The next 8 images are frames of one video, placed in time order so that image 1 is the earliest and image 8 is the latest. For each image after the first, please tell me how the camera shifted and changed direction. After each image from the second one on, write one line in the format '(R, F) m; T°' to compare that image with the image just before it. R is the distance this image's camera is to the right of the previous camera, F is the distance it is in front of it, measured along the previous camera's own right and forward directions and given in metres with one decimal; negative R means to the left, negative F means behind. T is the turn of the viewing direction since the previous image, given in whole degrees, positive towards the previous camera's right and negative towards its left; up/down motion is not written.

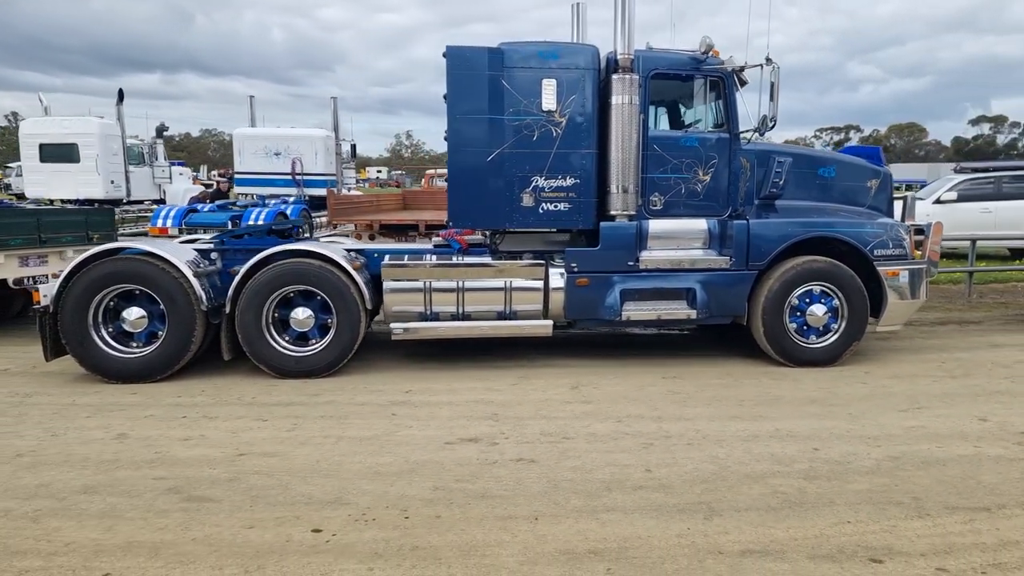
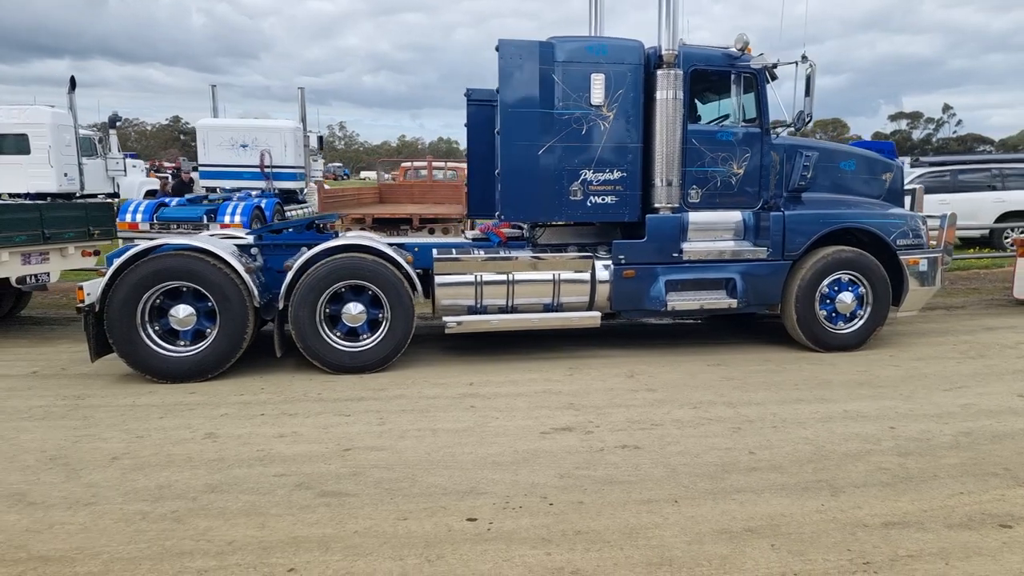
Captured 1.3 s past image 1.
(-1.0, 0.0) m; +4°
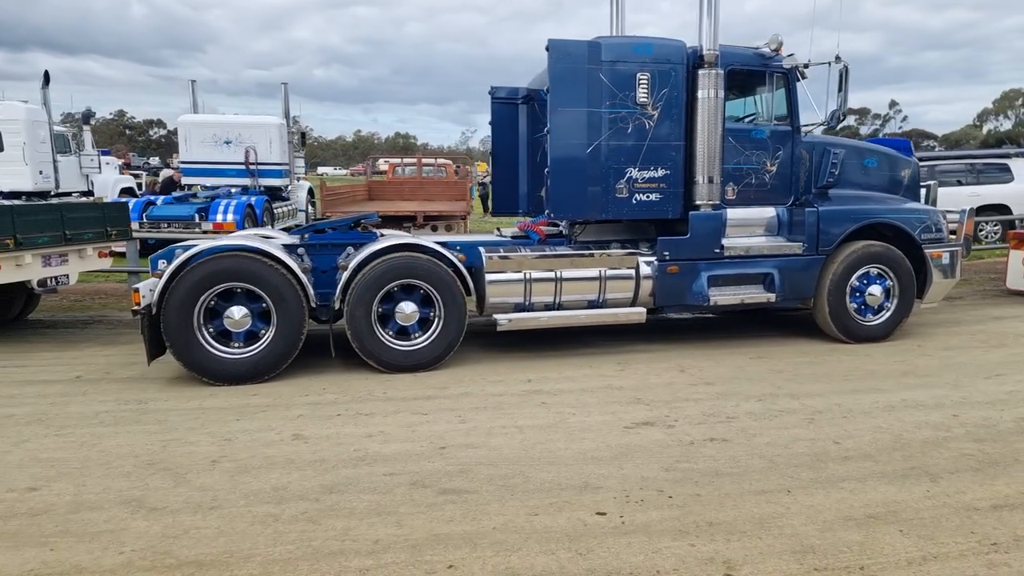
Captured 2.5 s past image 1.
(-0.8, 0.0) m; +3°
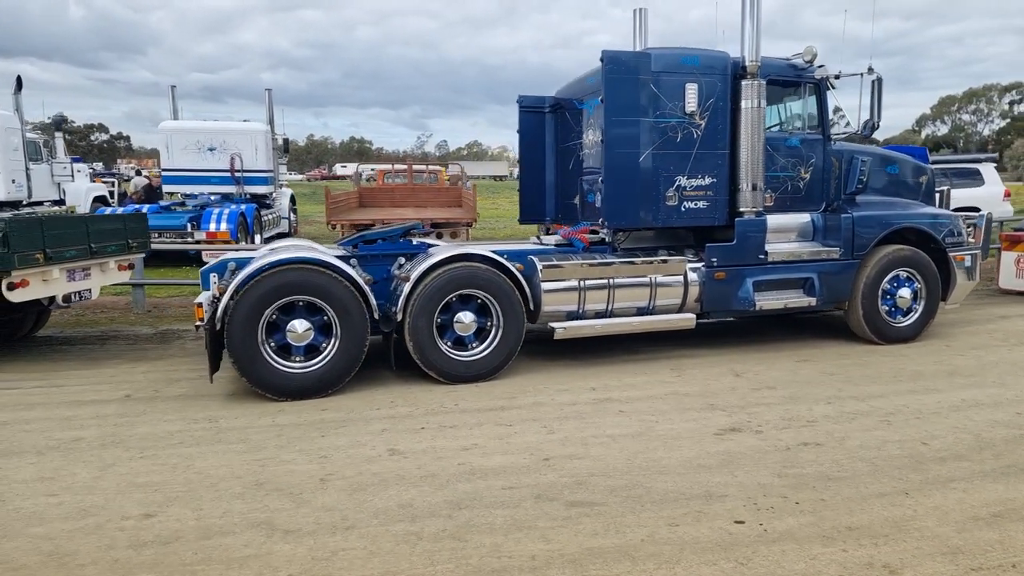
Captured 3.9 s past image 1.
(-0.9, 0.0) m; +3°
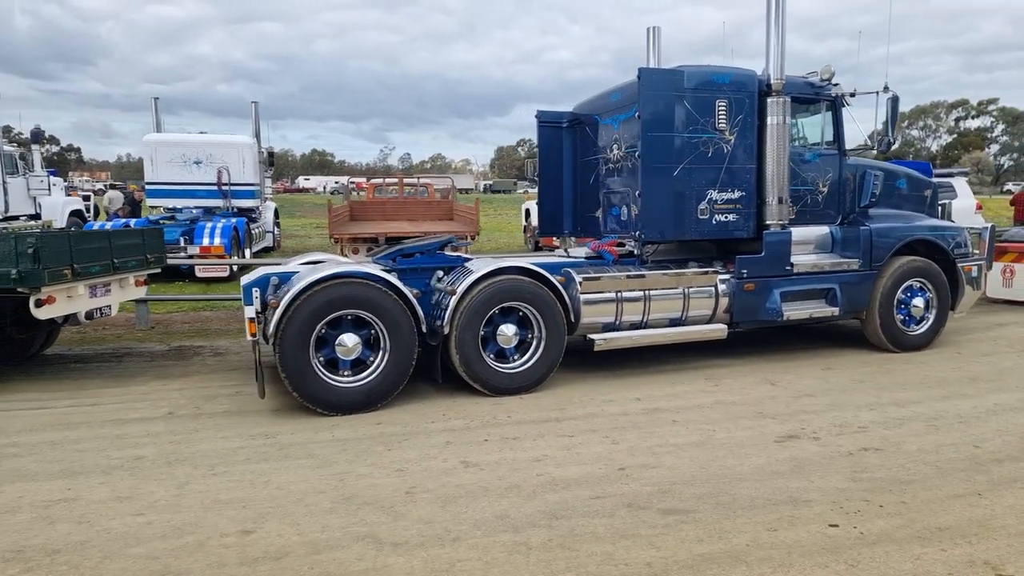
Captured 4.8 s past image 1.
(-0.7, -0.1) m; +3°
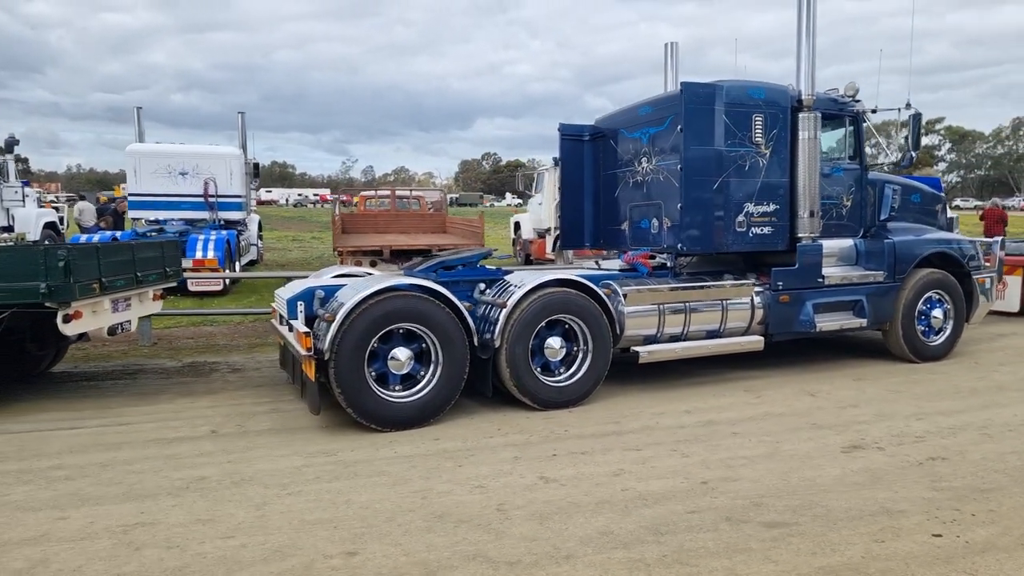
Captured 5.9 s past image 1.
(-0.7, +0.1) m; +3°
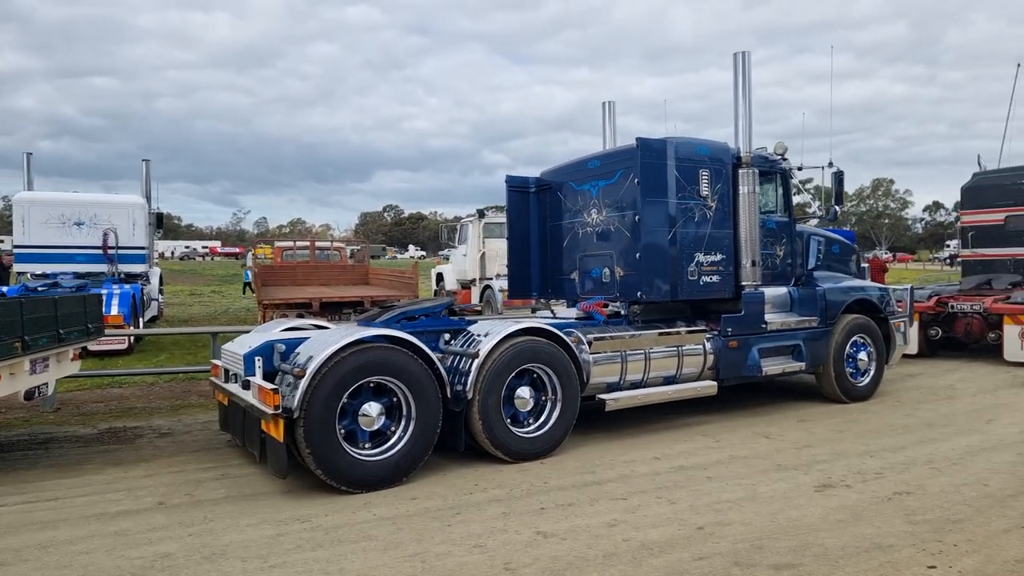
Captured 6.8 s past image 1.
(-0.6, +0.1) m; +8°
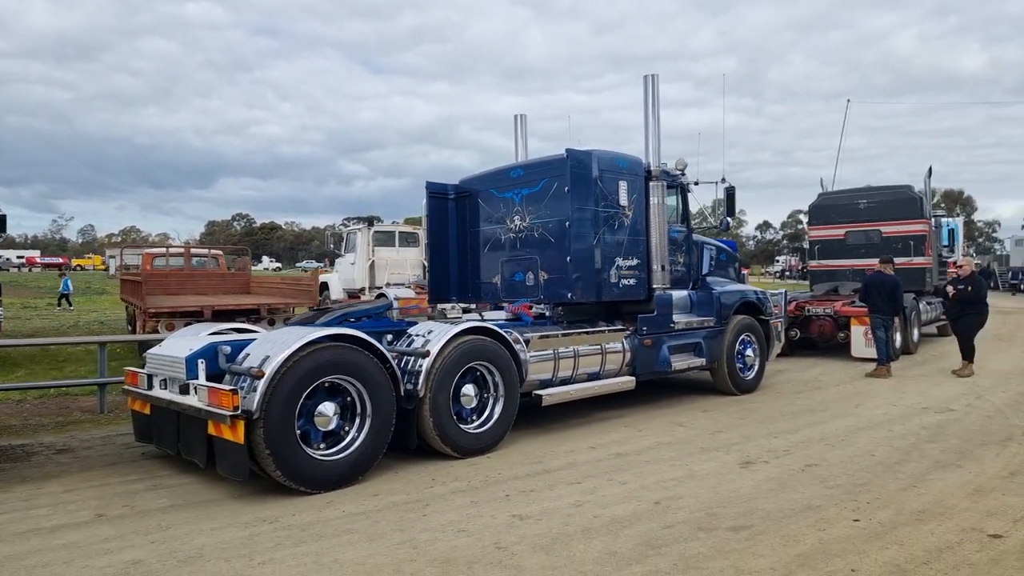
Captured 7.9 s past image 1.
(-0.8, -0.2) m; +11°
